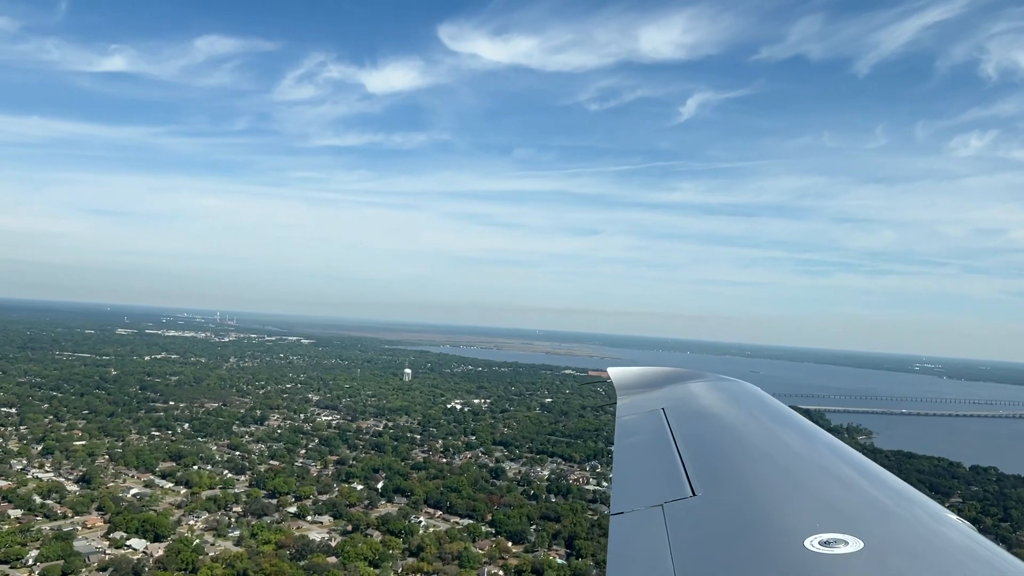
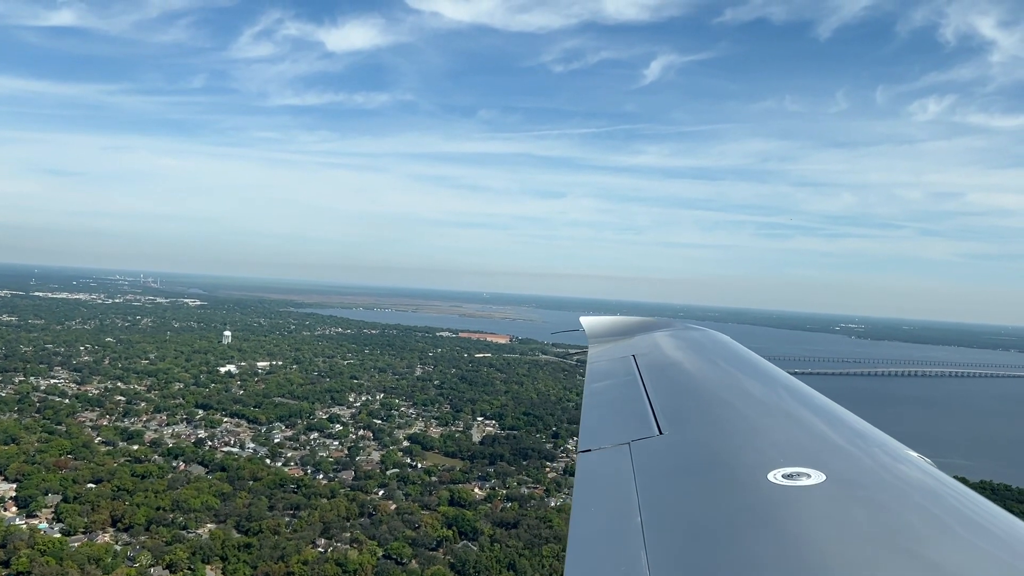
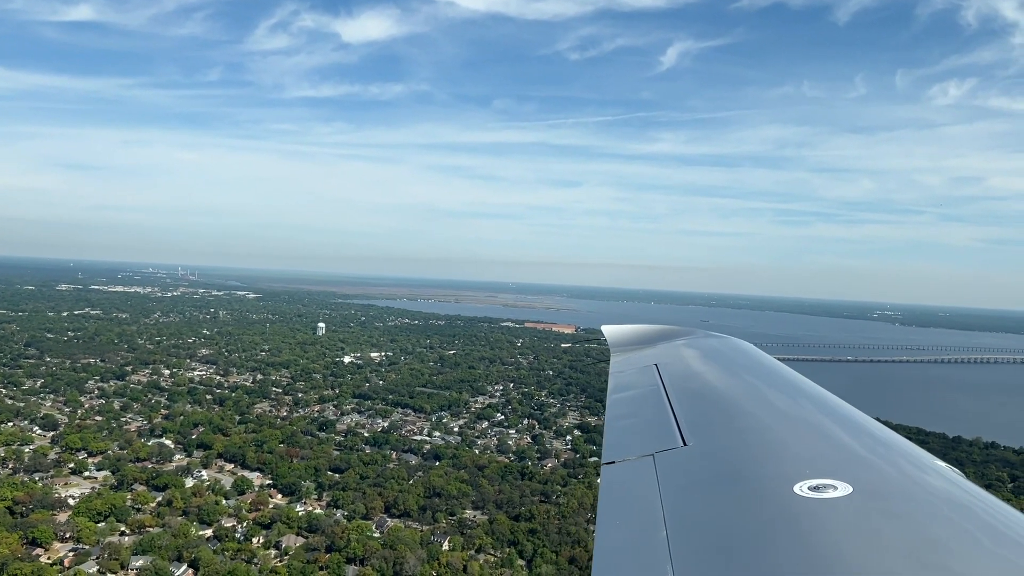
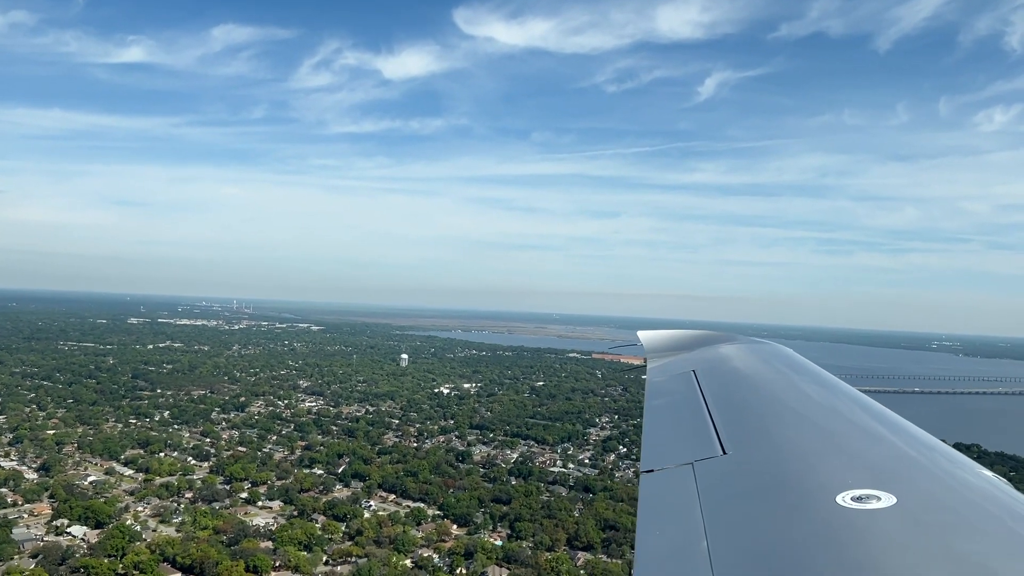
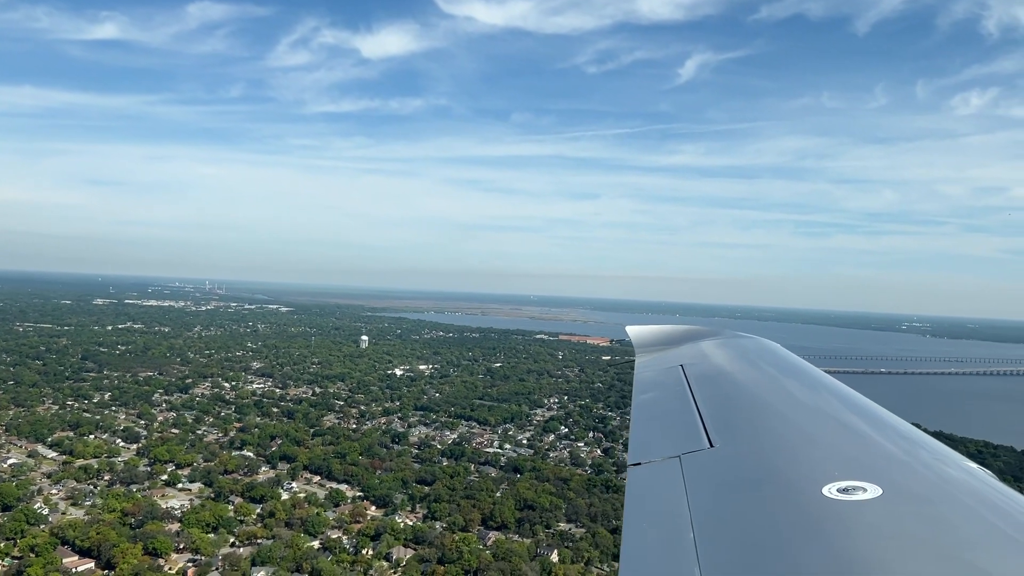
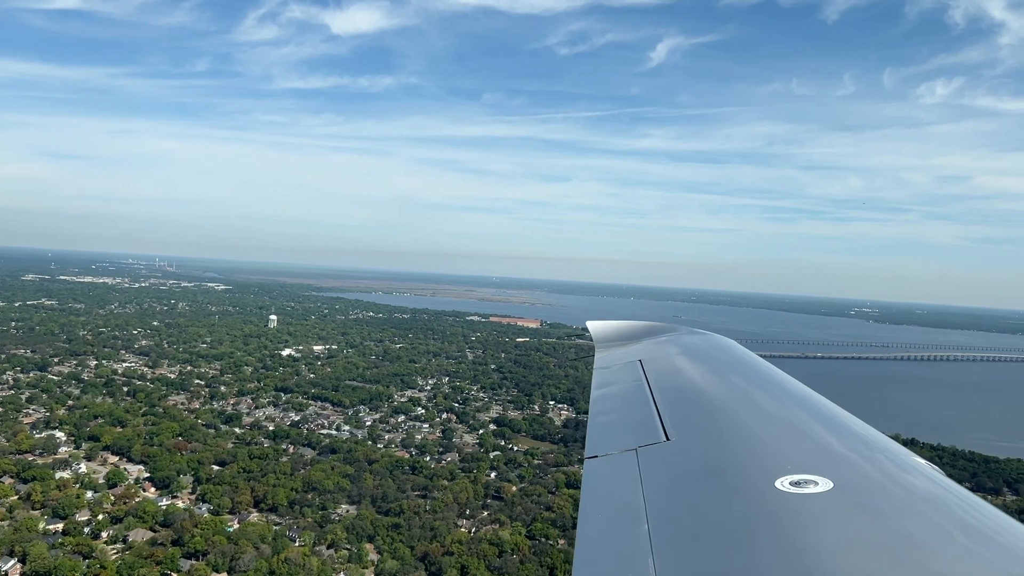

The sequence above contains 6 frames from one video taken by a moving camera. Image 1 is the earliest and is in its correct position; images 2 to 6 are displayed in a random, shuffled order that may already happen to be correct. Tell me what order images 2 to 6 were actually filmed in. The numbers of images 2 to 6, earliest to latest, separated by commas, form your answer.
4, 5, 3, 6, 2
